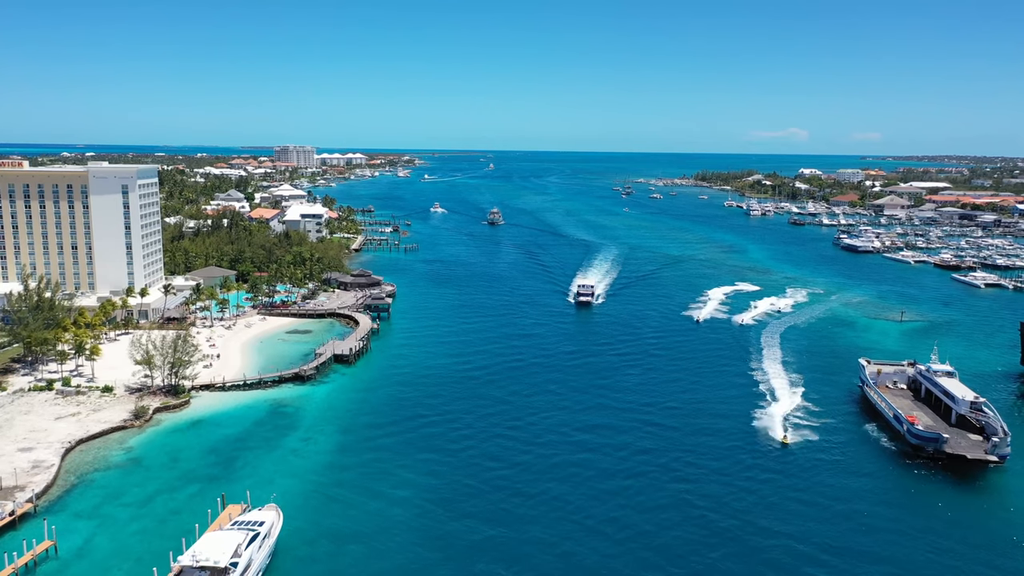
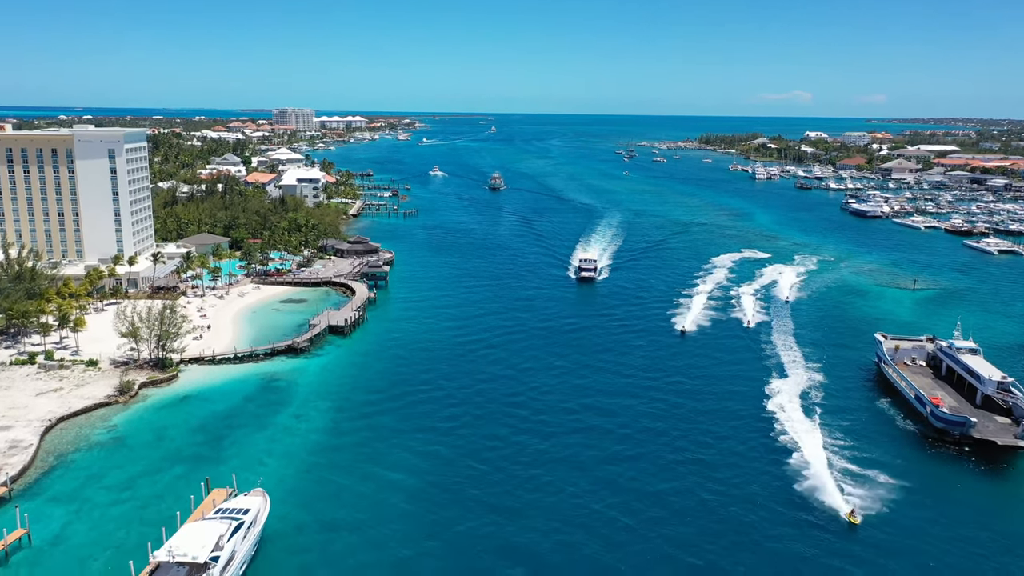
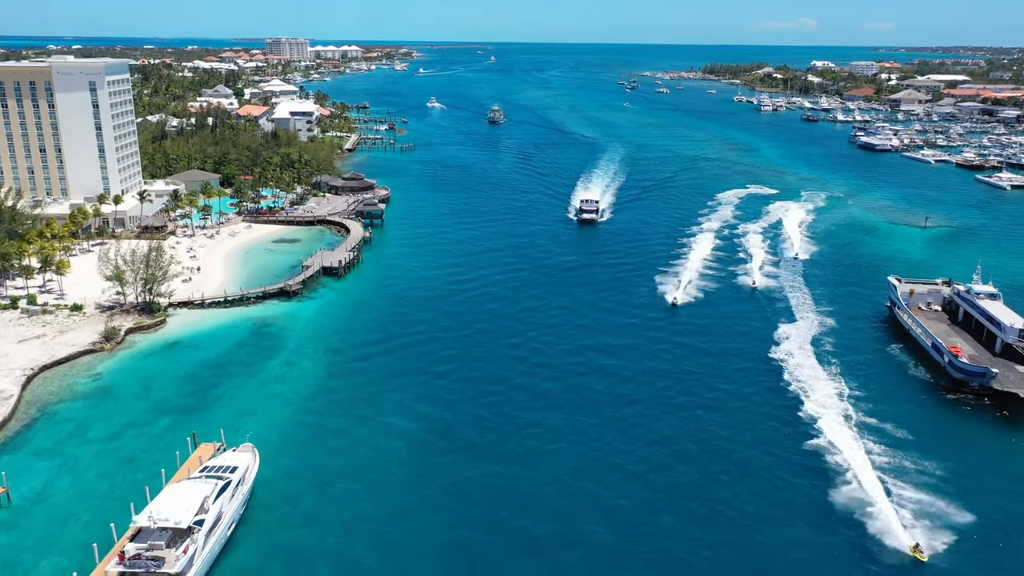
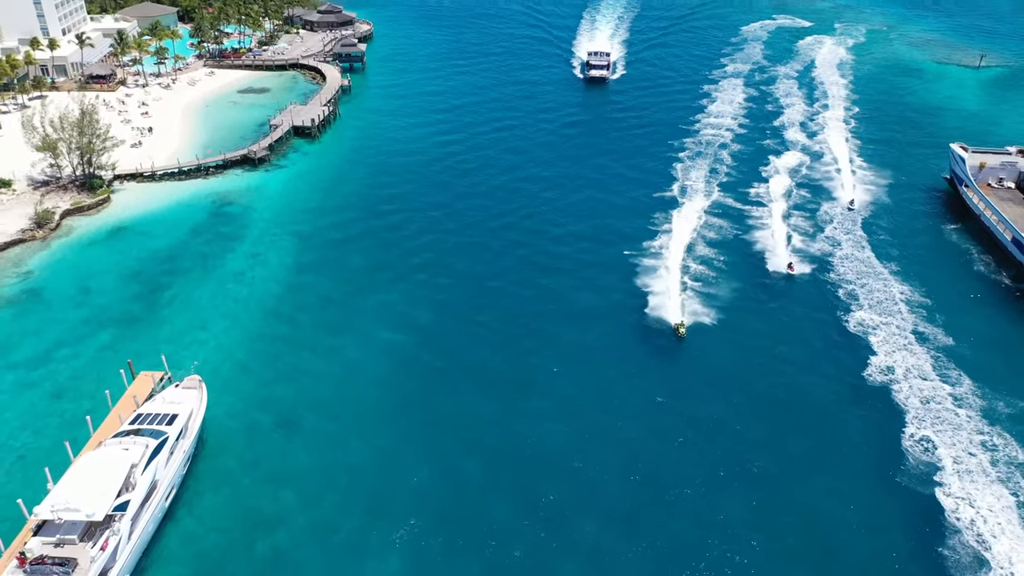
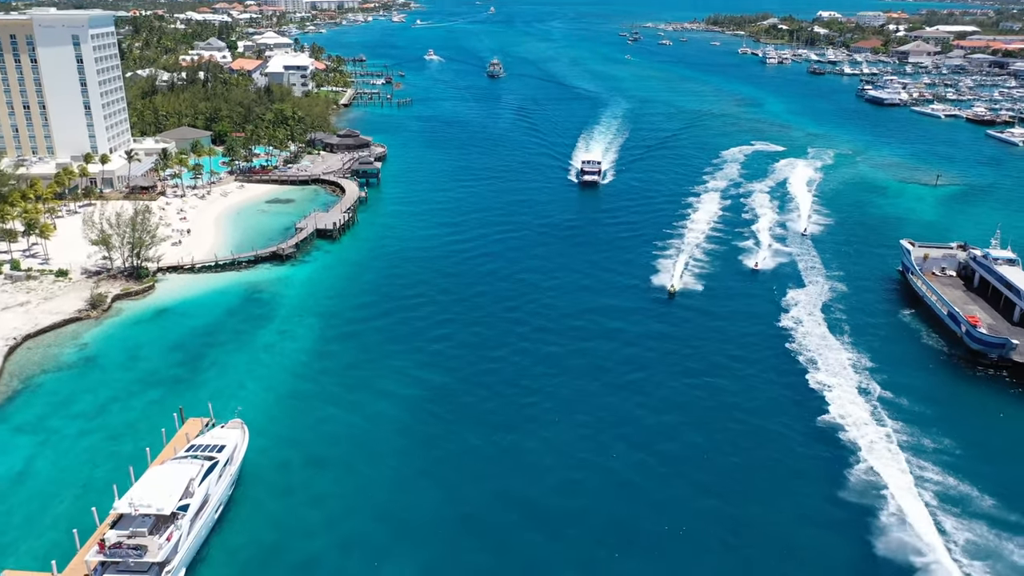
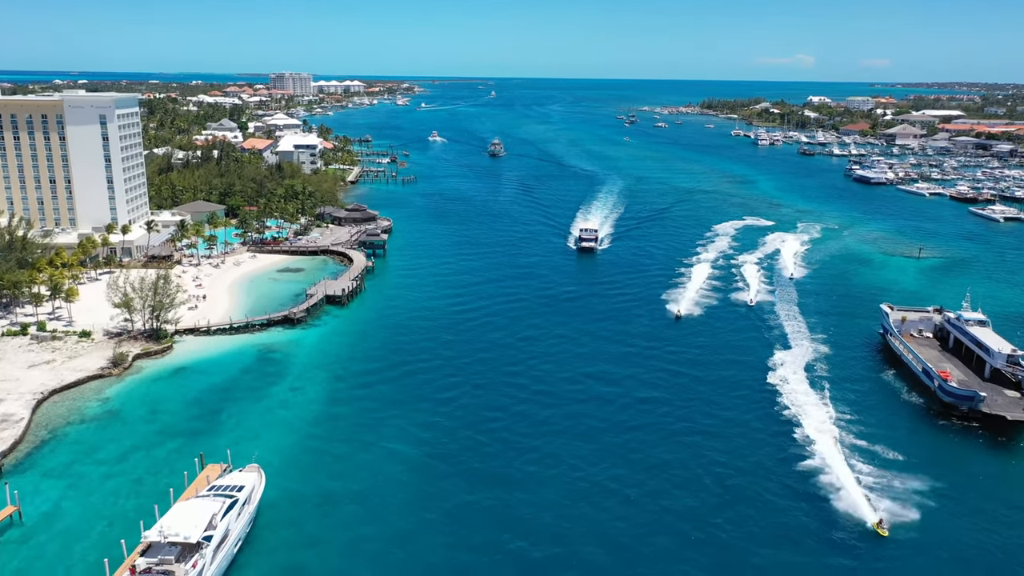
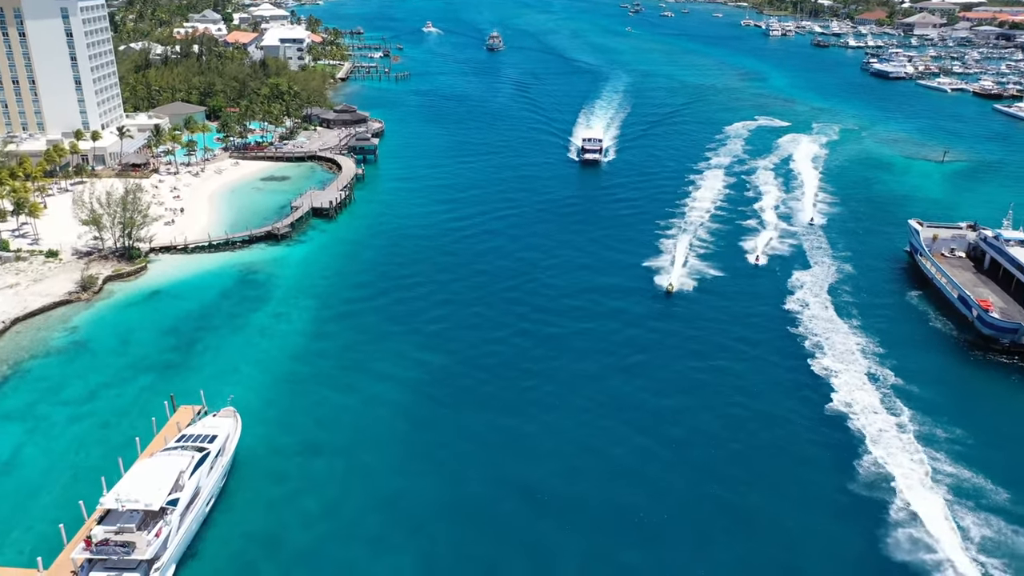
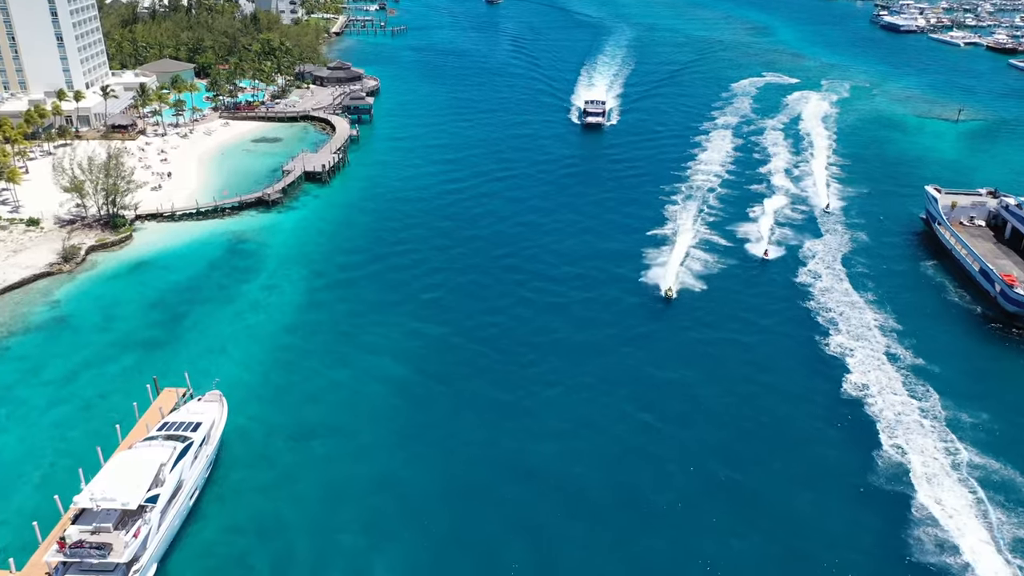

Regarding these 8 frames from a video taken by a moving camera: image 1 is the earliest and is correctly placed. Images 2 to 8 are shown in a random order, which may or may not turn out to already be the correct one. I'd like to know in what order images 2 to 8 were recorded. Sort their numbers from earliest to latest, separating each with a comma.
2, 6, 3, 5, 7, 8, 4
